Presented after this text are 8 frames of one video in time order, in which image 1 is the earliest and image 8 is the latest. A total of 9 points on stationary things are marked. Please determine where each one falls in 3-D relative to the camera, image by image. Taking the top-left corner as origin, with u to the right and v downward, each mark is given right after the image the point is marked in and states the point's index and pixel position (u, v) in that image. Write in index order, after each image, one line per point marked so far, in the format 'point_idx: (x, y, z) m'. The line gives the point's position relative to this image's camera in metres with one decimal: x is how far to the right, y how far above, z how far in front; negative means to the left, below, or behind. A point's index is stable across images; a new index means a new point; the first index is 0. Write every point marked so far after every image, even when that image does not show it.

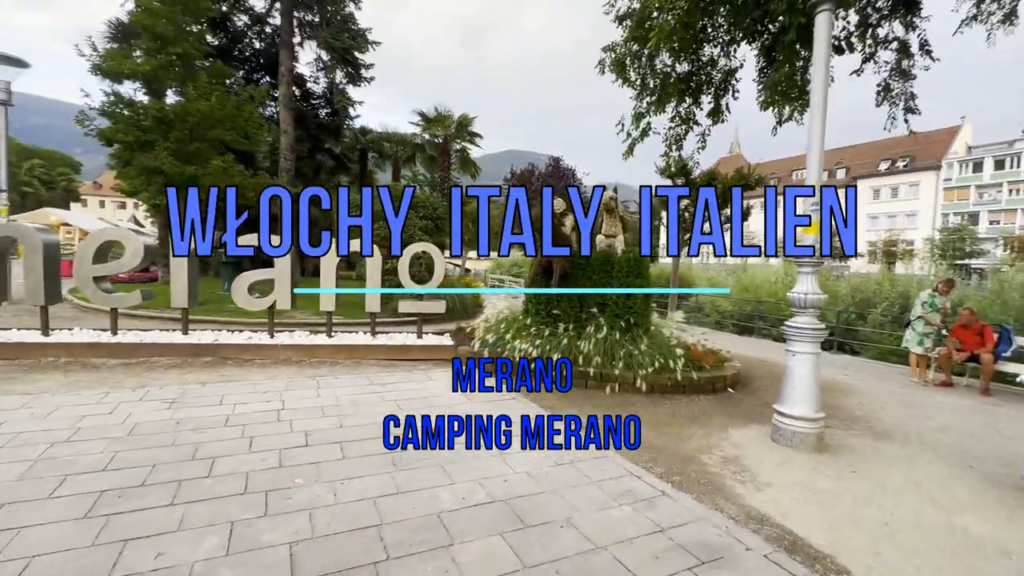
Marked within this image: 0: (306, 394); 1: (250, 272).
0: (-2.5, -1.3, +5.7) m
1: (-4.2, +0.3, +7.4) m
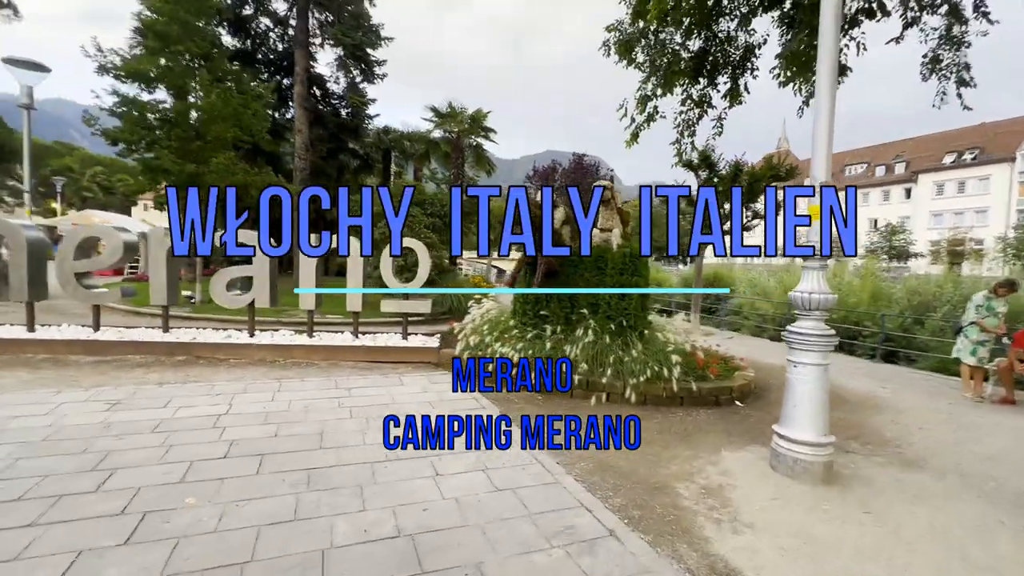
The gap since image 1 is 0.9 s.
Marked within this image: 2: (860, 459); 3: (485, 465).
0: (-2.9, -1.2, +5.3) m
1: (-4.4, +0.3, +7.2) m
2: (+3.3, -1.6, +4.4) m
3: (-0.2, -1.5, +3.9) m
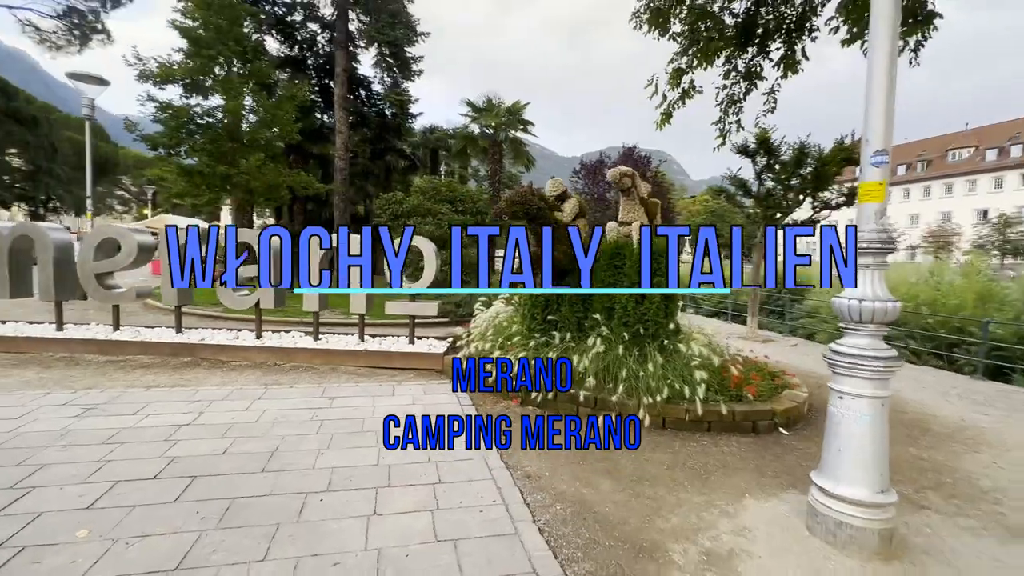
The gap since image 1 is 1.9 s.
0: (-3.0, -1.3, +5.0) m
1: (-4.2, +0.3, +7.1) m
2: (+3.0, -1.7, +3.3) m
3: (-0.5, -1.5, +3.3) m
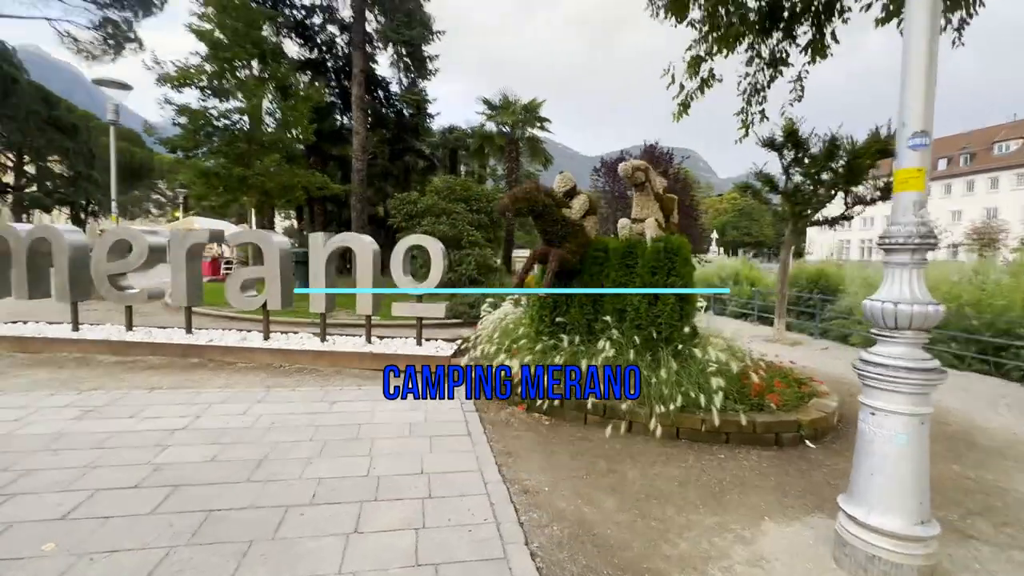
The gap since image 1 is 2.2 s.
0: (-2.9, -1.3, +4.9) m
1: (-4.1, +0.3, +7.0) m
2: (+3.0, -1.7, +2.9) m
3: (-0.6, -1.5, +3.0) m
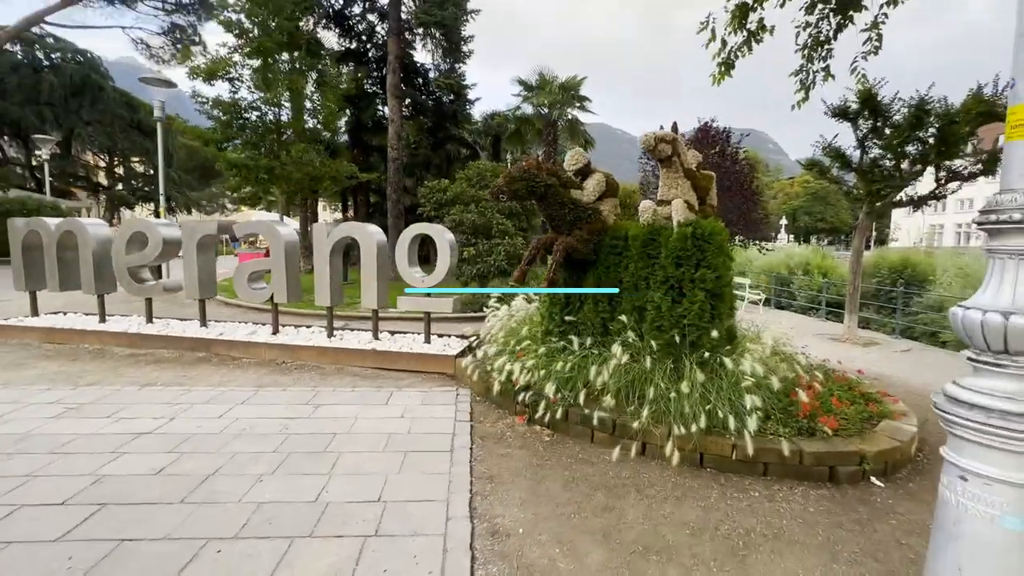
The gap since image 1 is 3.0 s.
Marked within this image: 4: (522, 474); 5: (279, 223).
0: (-3.0, -1.2, +4.6) m
1: (-3.8, +0.4, +6.8) m
2: (+2.7, -1.7, +1.9) m
3: (-0.9, -1.5, +2.5) m
4: (+0.1, -1.4, +3.6) m
5: (-3.4, +0.9, +6.8) m
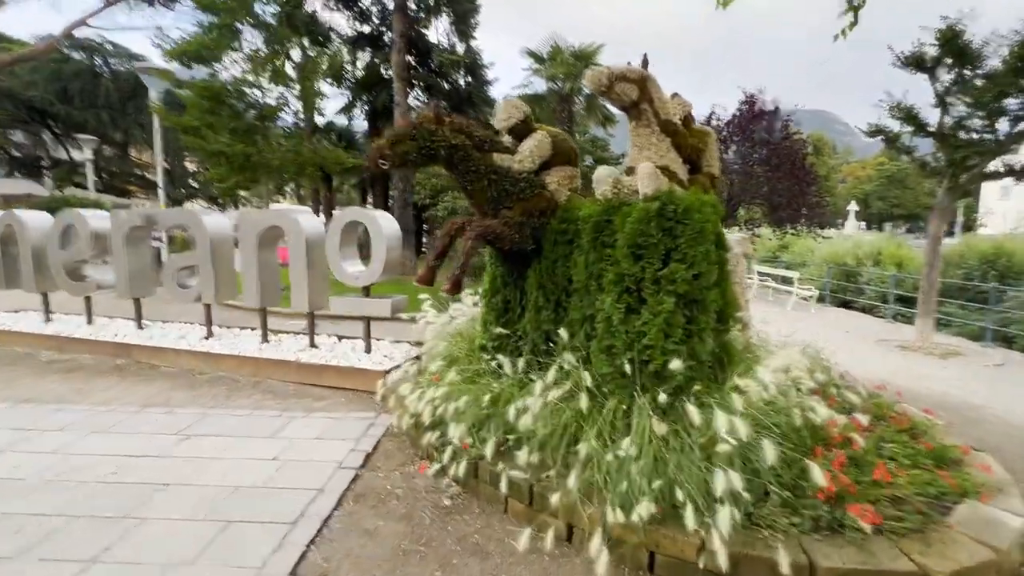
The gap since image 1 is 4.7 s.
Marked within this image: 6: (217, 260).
0: (-3.6, -1.2, +3.7) m
1: (-4.3, +0.4, +6.0) m
2: (+1.7, -1.7, +0.5) m
3: (-1.8, -1.6, +1.4) m
4: (-0.7, -1.5, +2.5) m
5: (-3.8, +1.0, +5.9) m
6: (-3.7, +0.4, +5.8) m
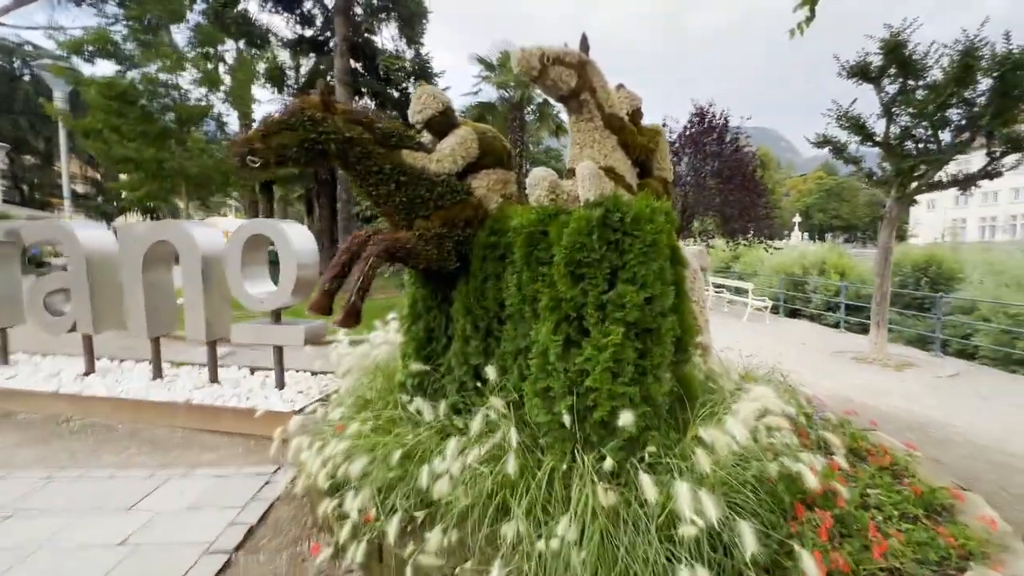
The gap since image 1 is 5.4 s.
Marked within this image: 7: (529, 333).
0: (-4.1, -1.5, +2.8) m
1: (-5.0, +0.1, +5.0) m
2: (+1.4, -1.8, 0.0) m
3: (-2.1, -1.7, +0.6) m
4: (-1.1, -1.6, +1.7) m
5: (-4.5, +0.7, +4.9) m
6: (-4.3, +0.1, +4.9) m
7: (+0.1, -0.3, +2.6) m
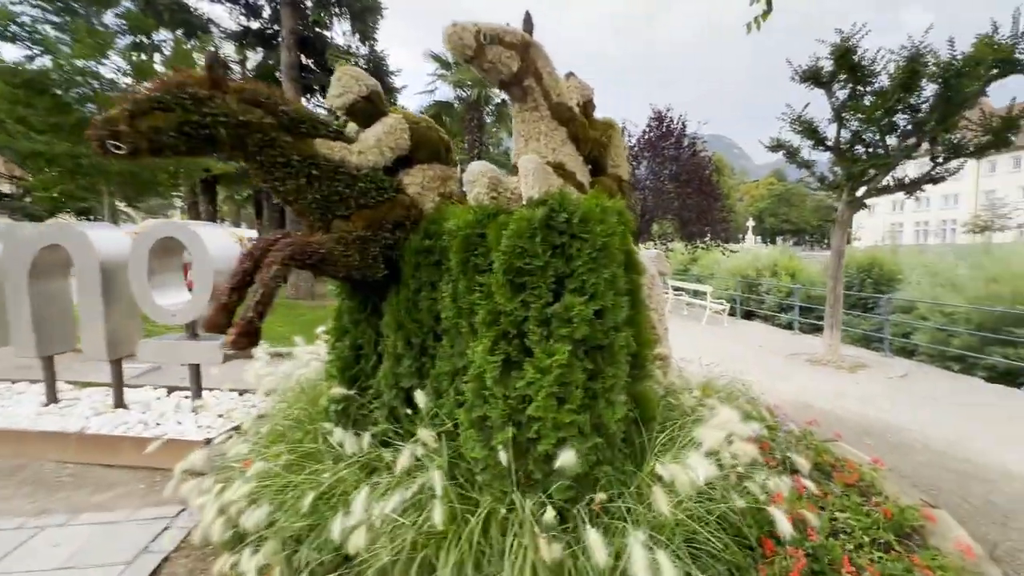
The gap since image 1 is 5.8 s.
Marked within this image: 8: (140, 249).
0: (-4.4, -1.5, +2.1) m
1: (-5.5, 0.0, +4.3) m
2: (+1.3, -1.8, -0.3) m
3: (-2.2, -1.7, +0.1) m
4: (-1.3, -1.7, +1.3) m
5: (-5.0, +0.6, +4.2) m
6: (-4.8, 0.0, +4.2) m
7: (-0.2, -0.3, +2.2) m
8: (-3.1, +0.3, +3.9) m
